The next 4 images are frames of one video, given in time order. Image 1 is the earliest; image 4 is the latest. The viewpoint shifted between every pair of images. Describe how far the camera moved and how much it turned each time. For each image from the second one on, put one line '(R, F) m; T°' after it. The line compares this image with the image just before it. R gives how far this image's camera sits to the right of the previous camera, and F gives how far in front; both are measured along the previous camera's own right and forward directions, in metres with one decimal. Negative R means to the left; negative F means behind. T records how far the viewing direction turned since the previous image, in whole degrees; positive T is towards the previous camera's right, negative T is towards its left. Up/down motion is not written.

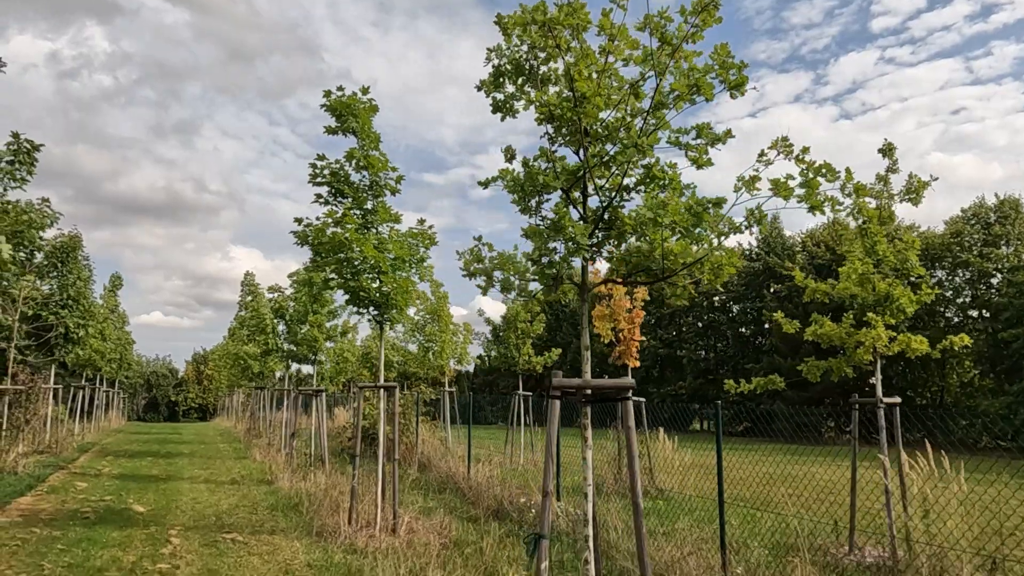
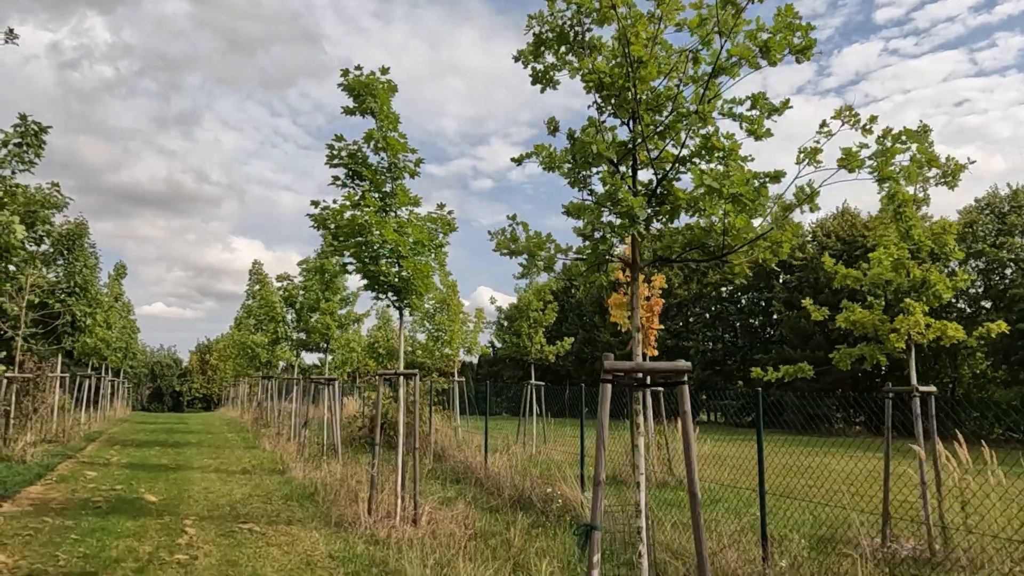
(-0.2, +0.2) m; 0°
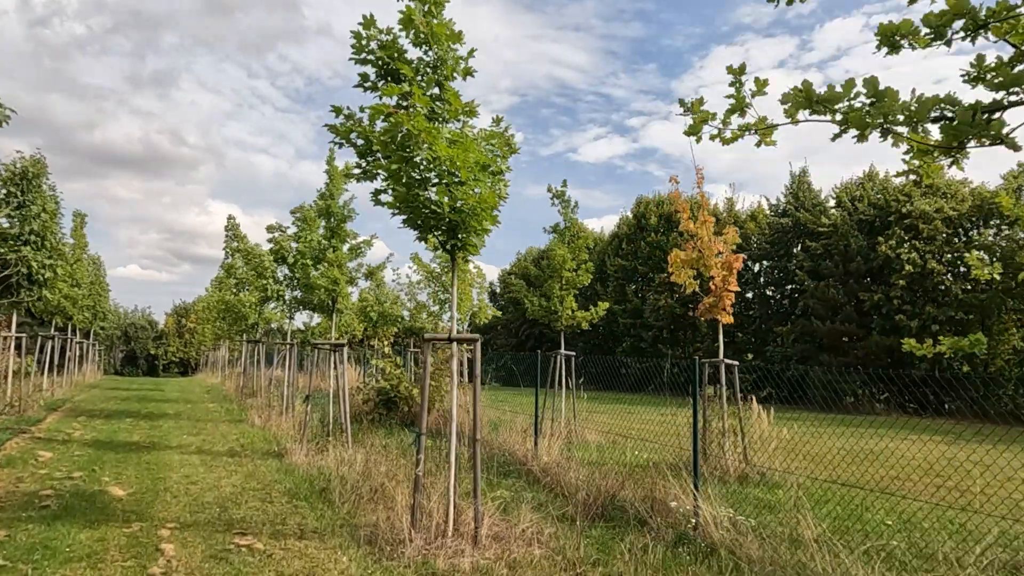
(-0.8, +1.6) m; +2°
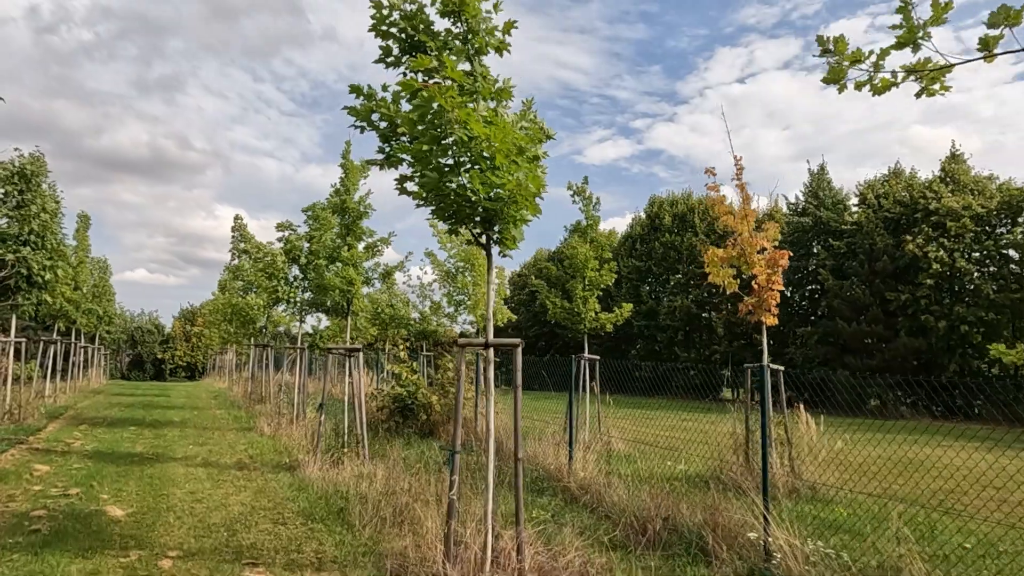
(-0.2, +0.5) m; 0°
